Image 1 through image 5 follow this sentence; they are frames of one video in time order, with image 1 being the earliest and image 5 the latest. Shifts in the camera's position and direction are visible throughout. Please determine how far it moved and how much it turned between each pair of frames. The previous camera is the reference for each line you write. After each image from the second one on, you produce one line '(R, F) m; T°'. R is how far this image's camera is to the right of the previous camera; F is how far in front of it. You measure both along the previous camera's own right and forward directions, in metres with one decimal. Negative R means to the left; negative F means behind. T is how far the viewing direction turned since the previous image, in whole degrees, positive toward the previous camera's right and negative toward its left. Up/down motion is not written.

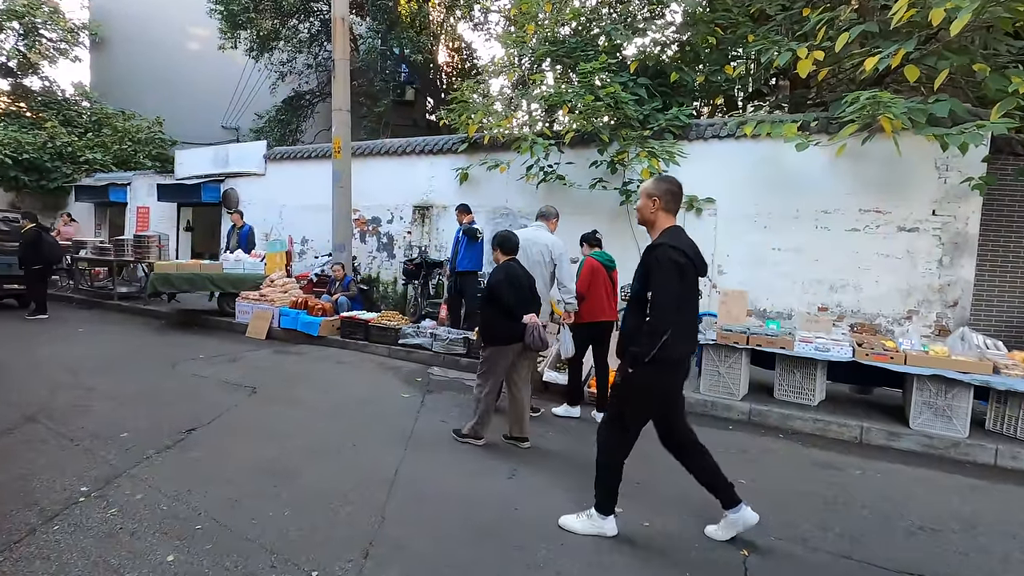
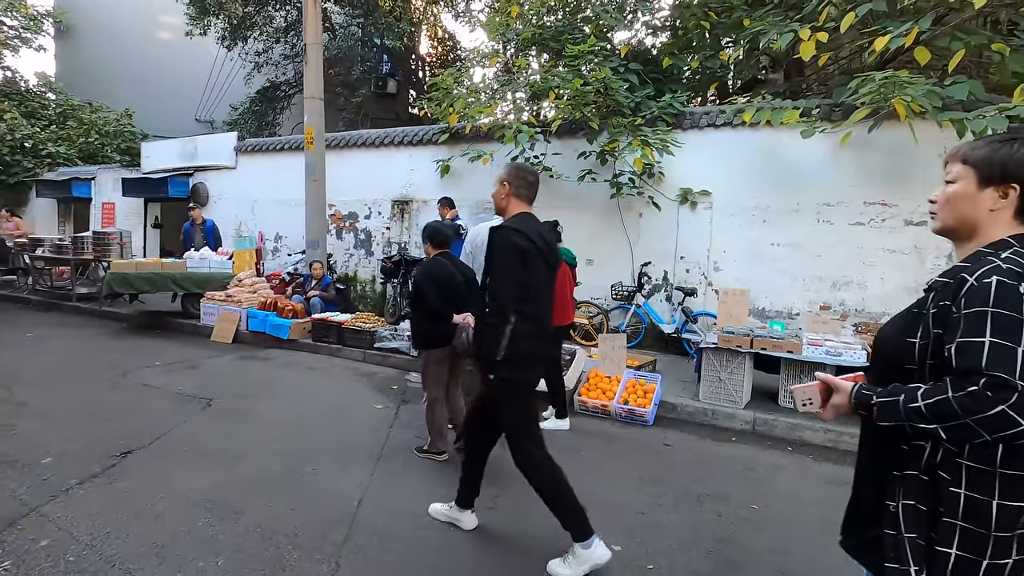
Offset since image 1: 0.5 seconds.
(+0.1, +0.6) m; +1°
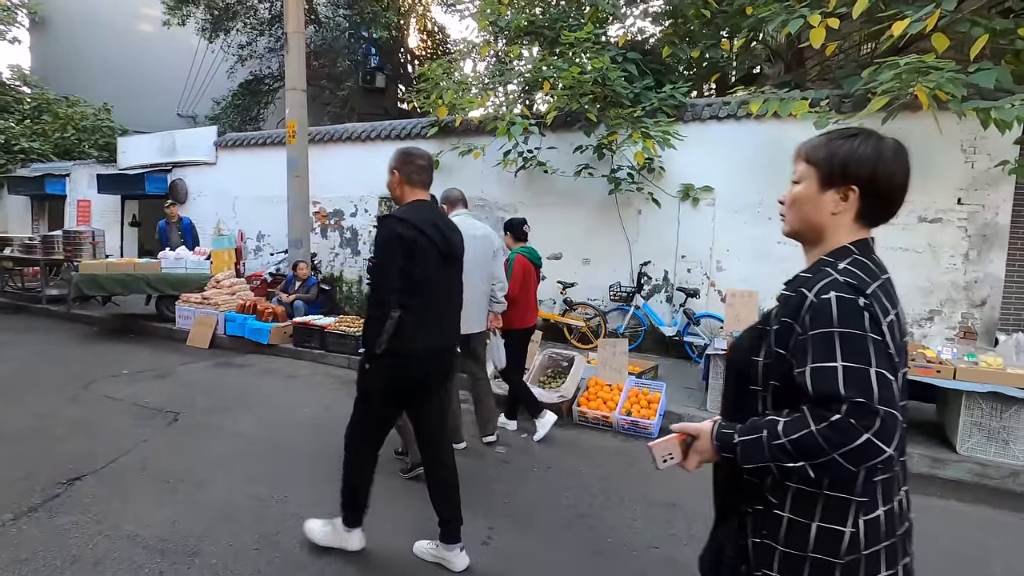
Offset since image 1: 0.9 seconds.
(0.0, +0.4) m; +1°
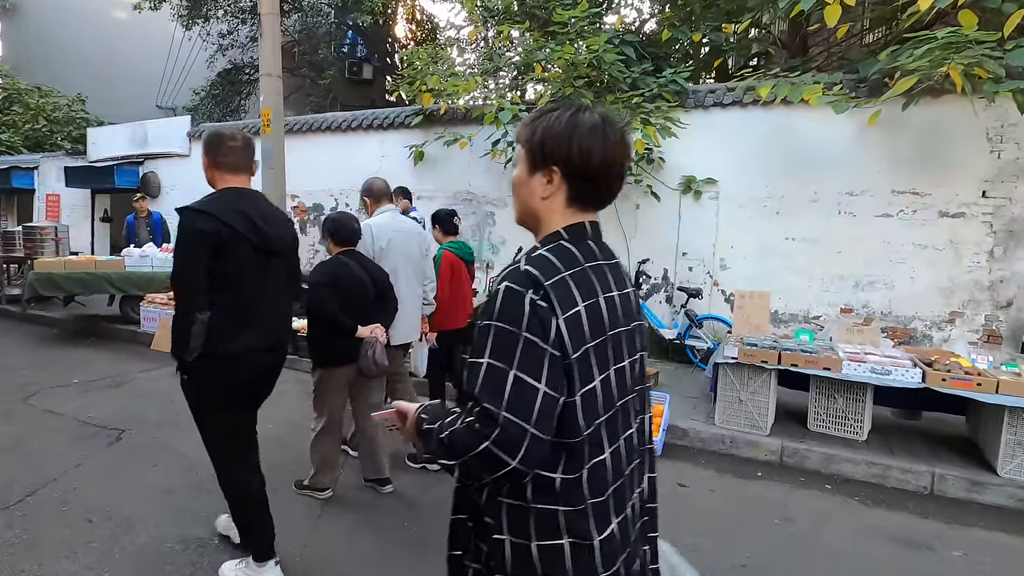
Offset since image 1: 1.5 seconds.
(+0.1, +0.6) m; +1°
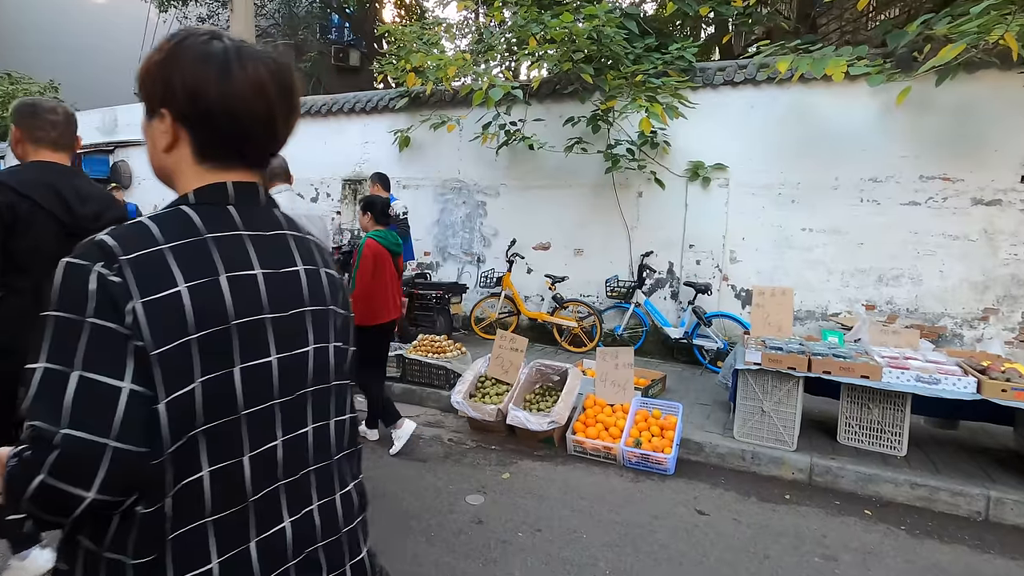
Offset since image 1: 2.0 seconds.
(0.0, +0.6) m; +1°
